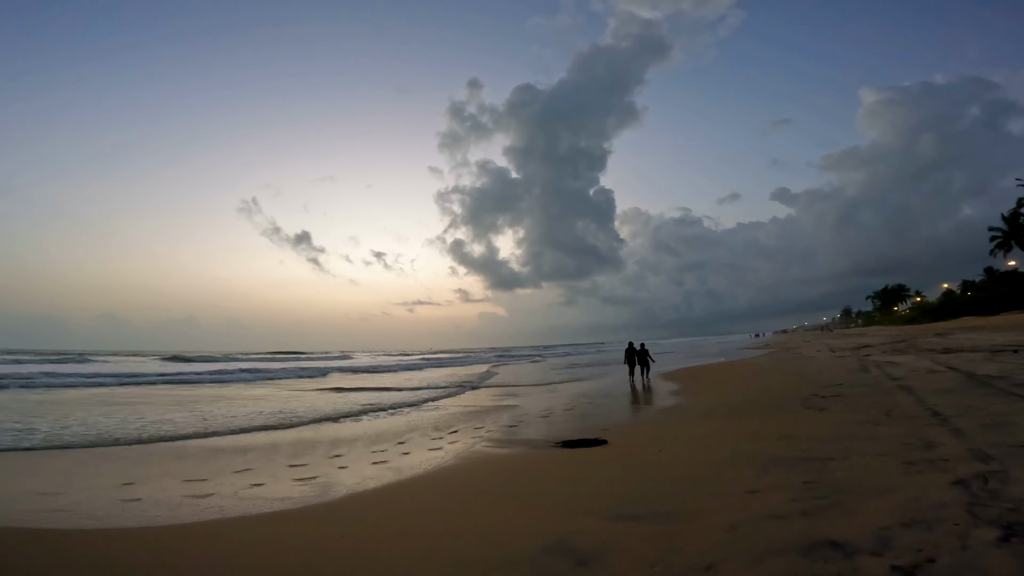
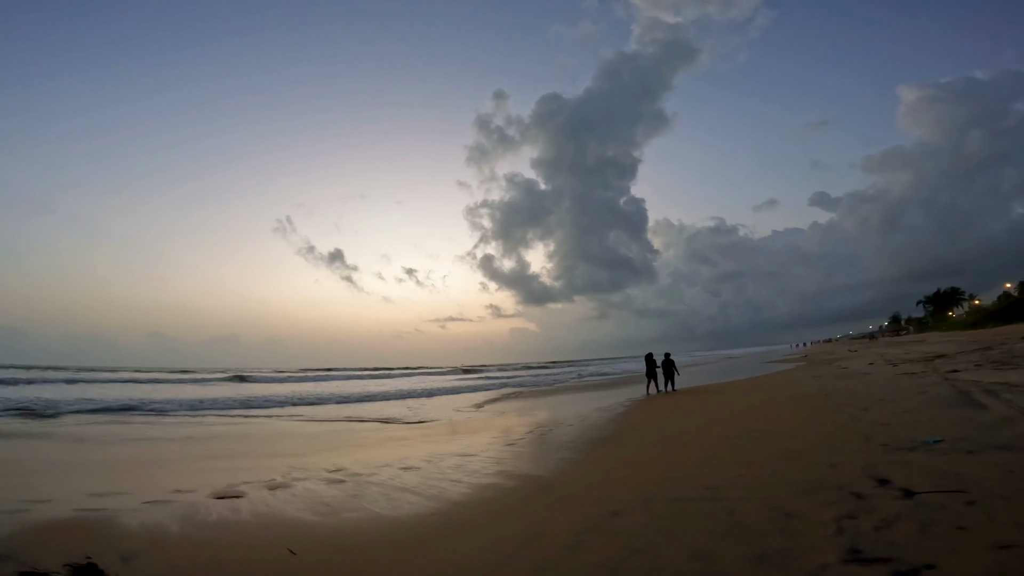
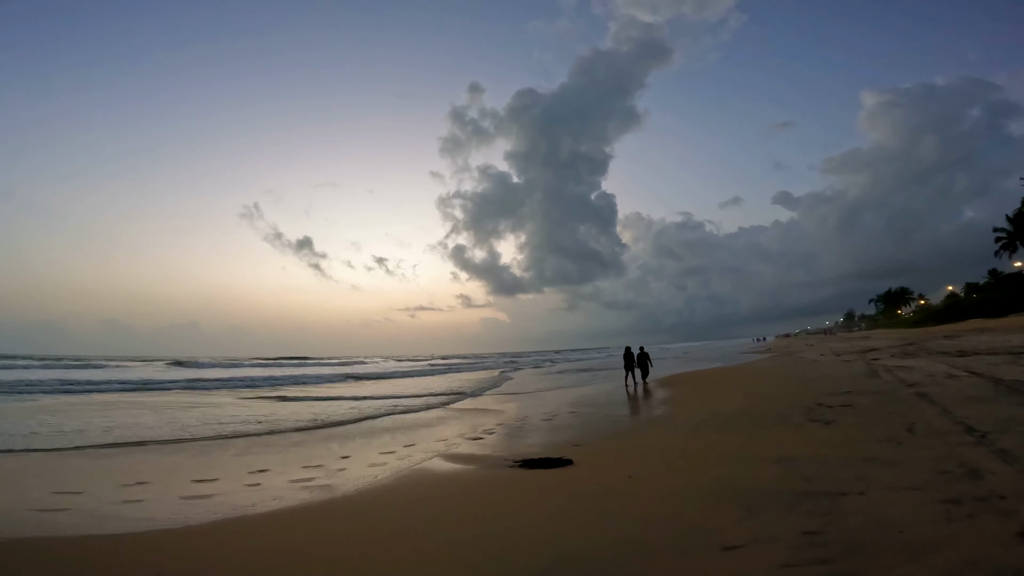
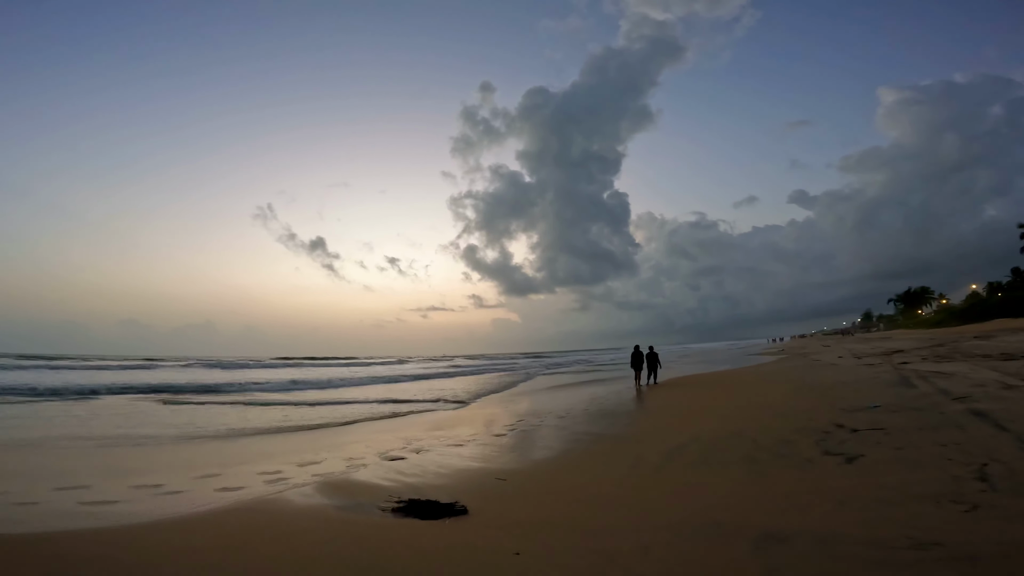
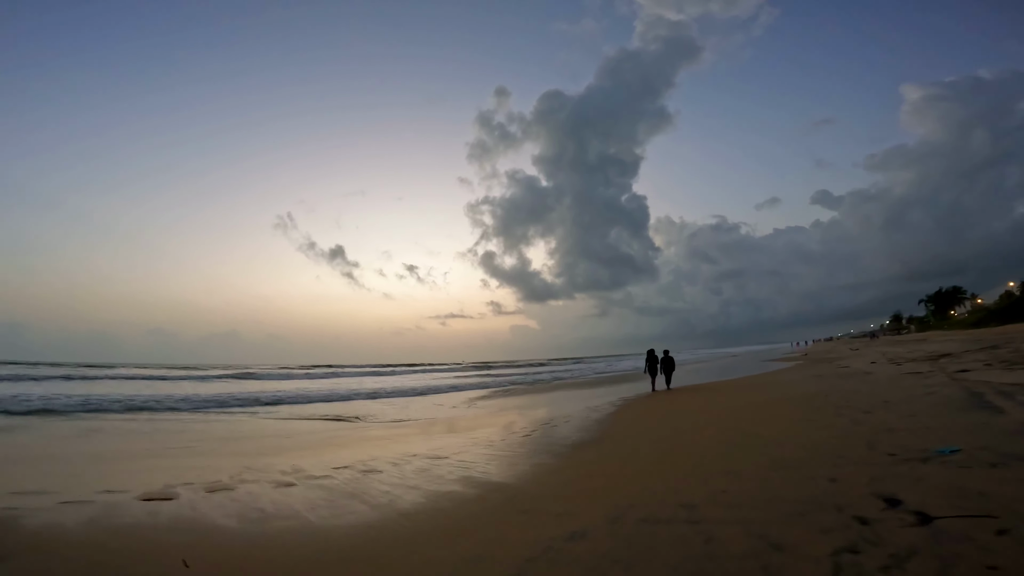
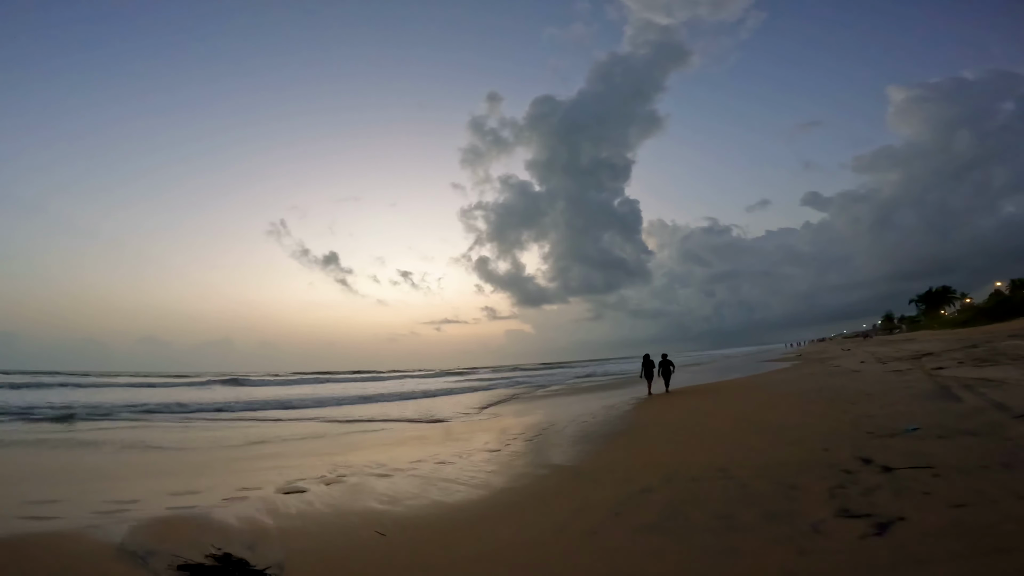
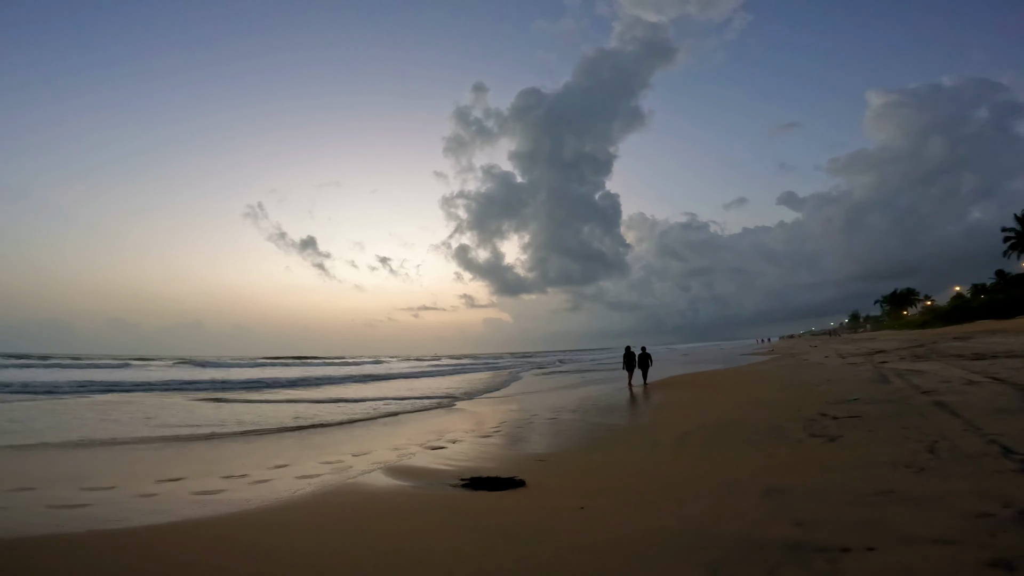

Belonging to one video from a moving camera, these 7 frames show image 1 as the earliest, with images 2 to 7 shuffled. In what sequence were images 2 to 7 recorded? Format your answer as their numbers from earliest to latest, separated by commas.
3, 7, 4, 6, 2, 5
